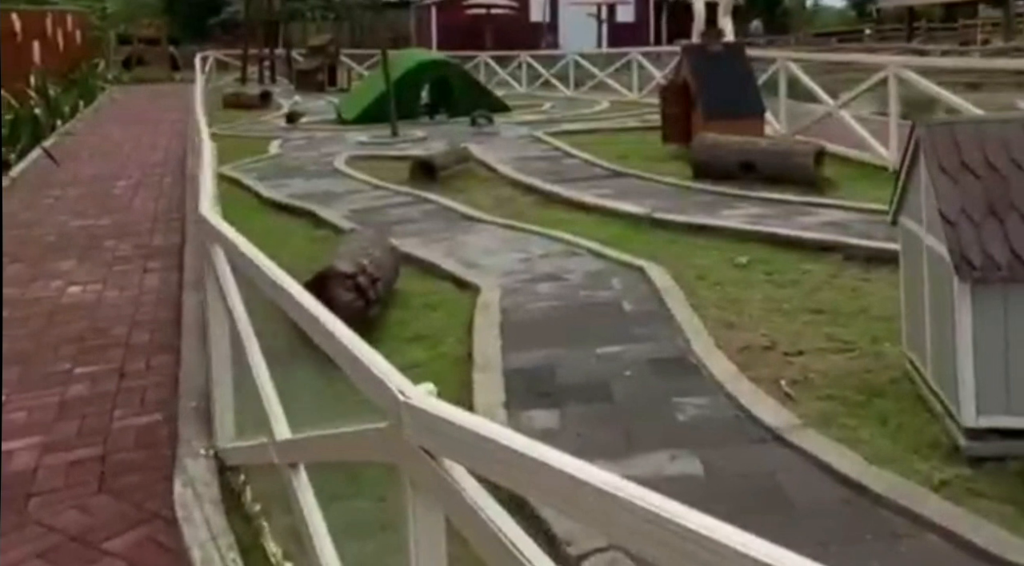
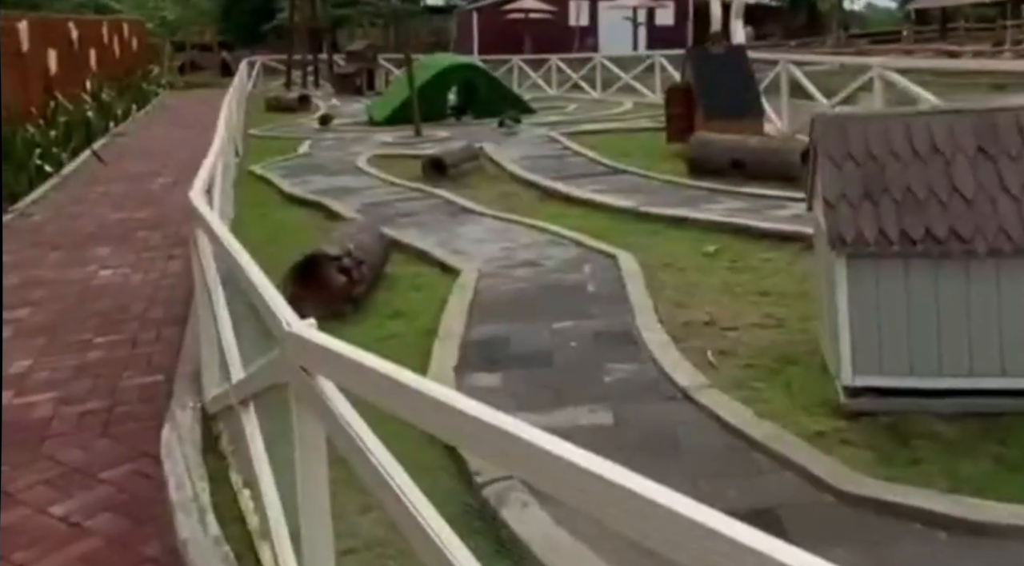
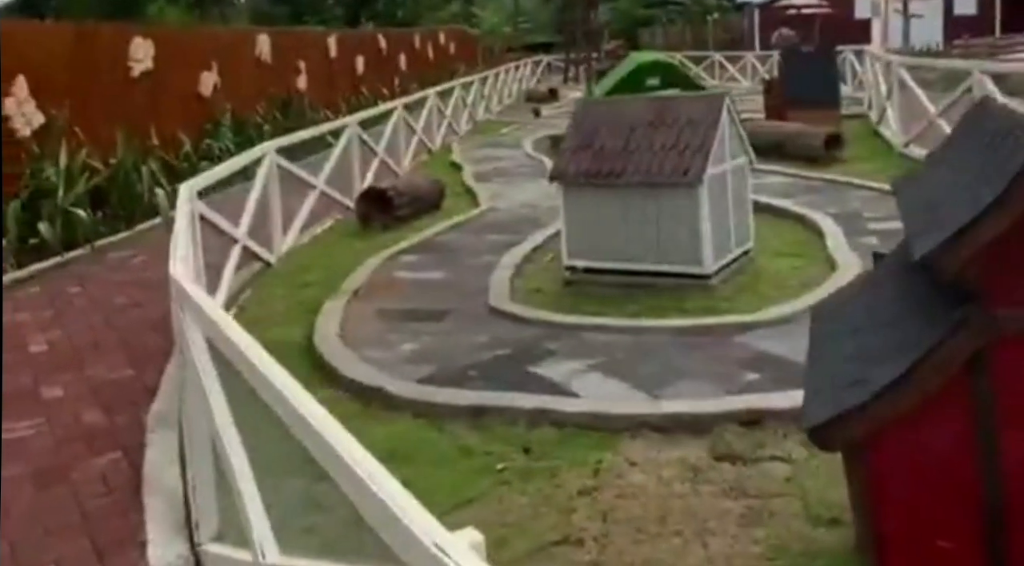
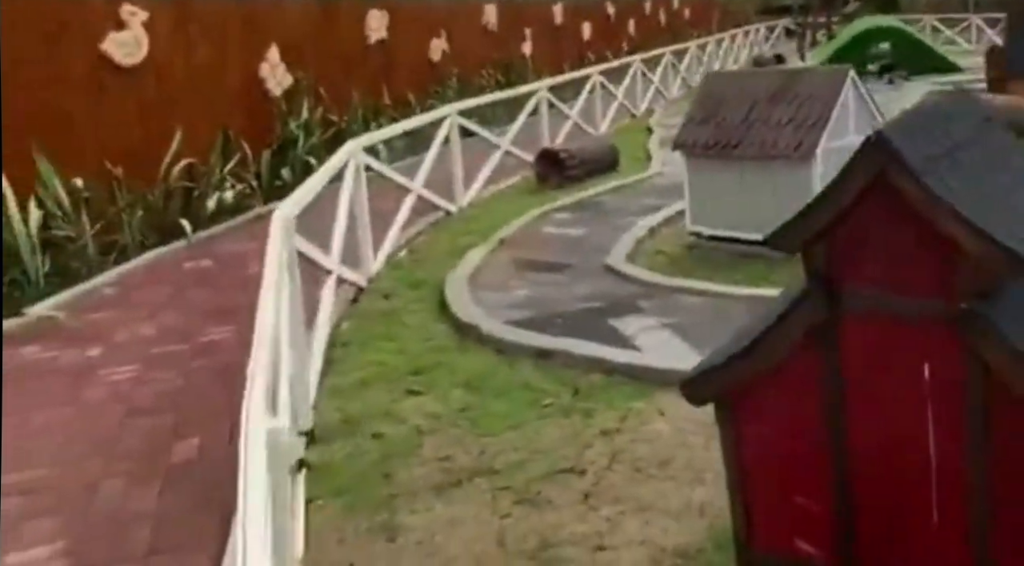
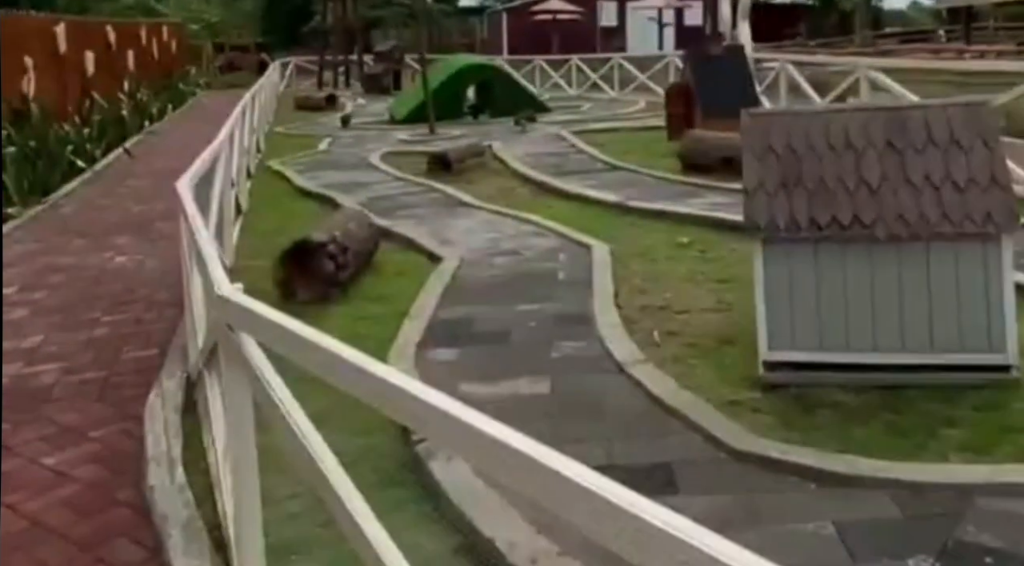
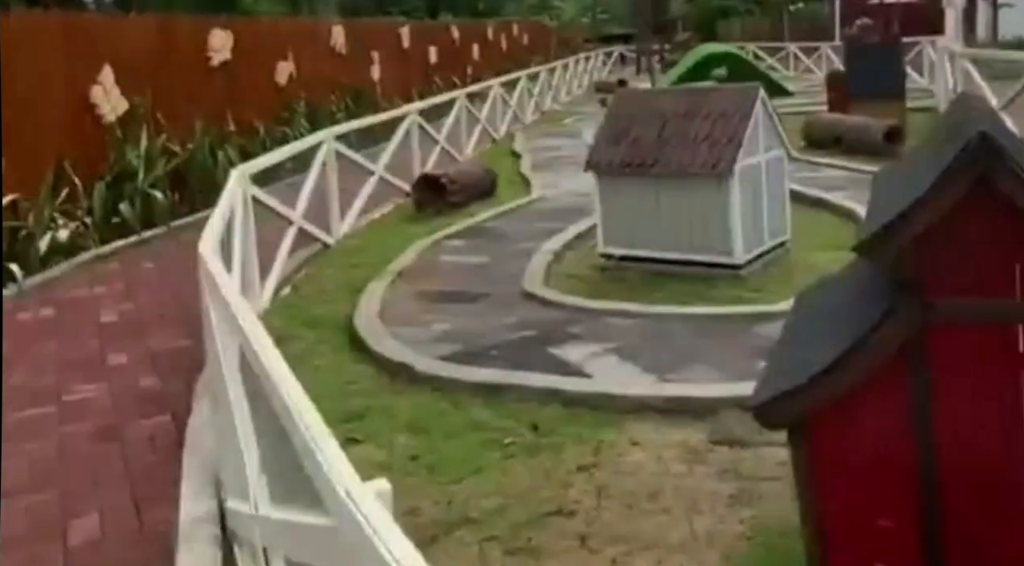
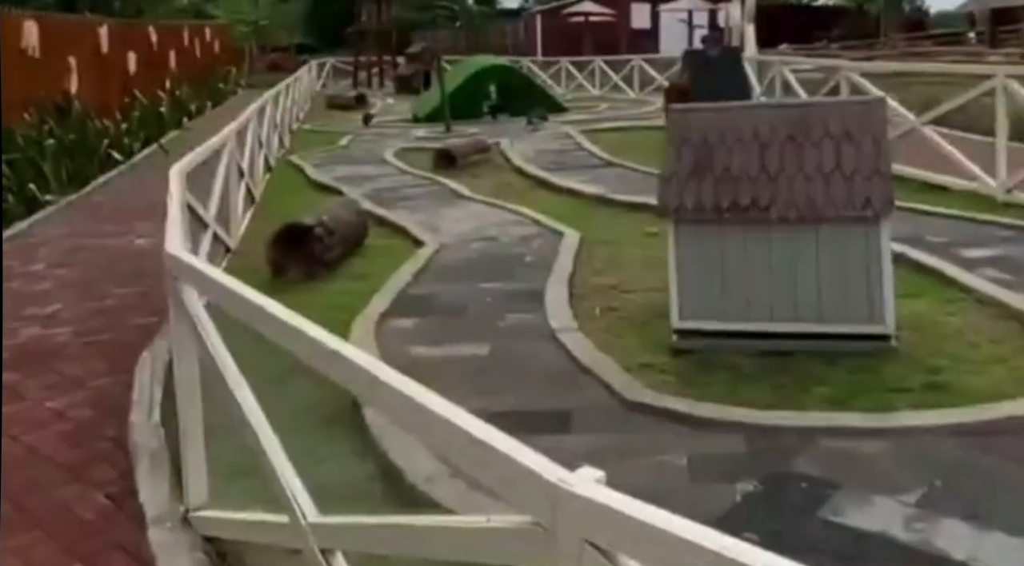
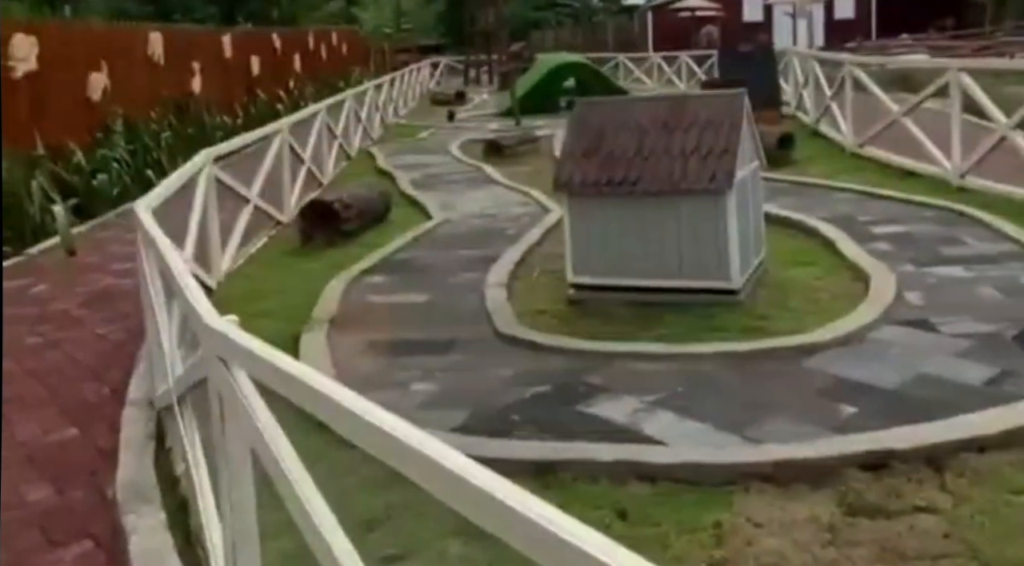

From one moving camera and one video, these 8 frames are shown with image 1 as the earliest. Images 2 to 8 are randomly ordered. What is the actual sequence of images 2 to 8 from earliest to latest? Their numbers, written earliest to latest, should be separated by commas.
2, 5, 7, 8, 3, 6, 4
